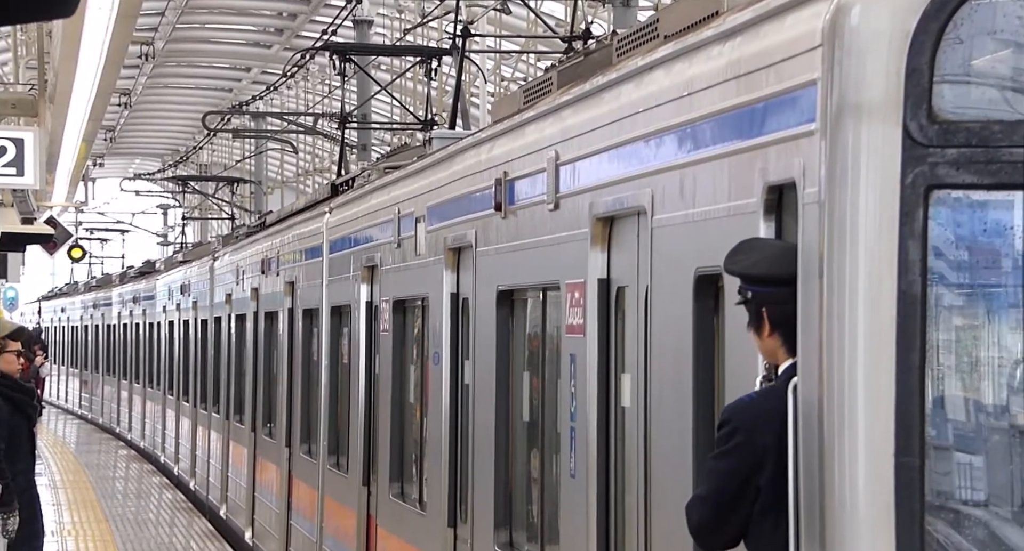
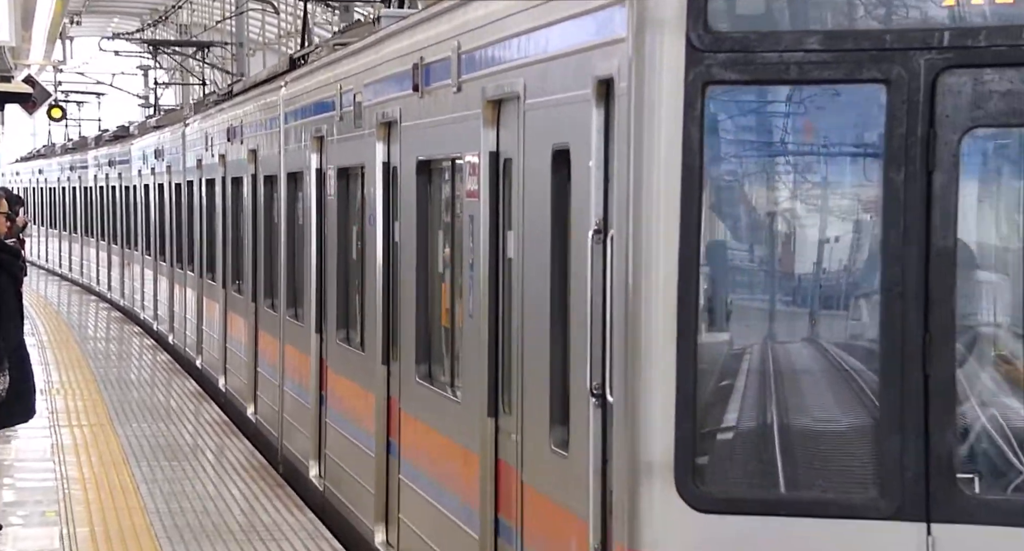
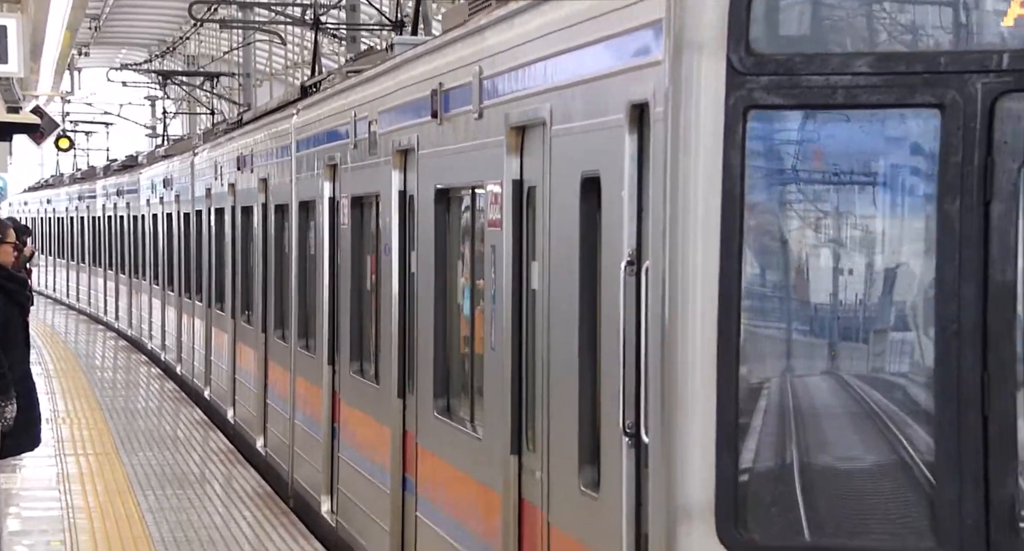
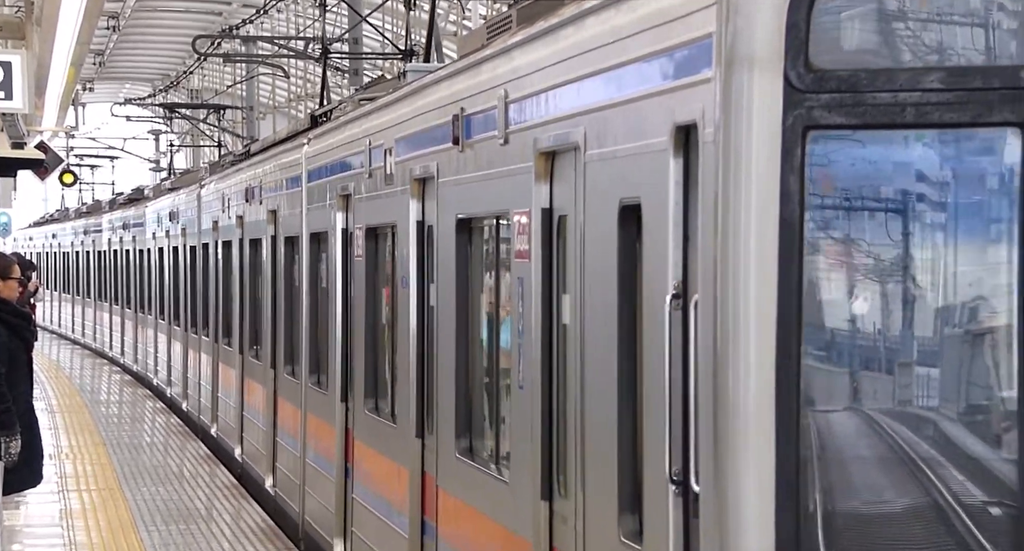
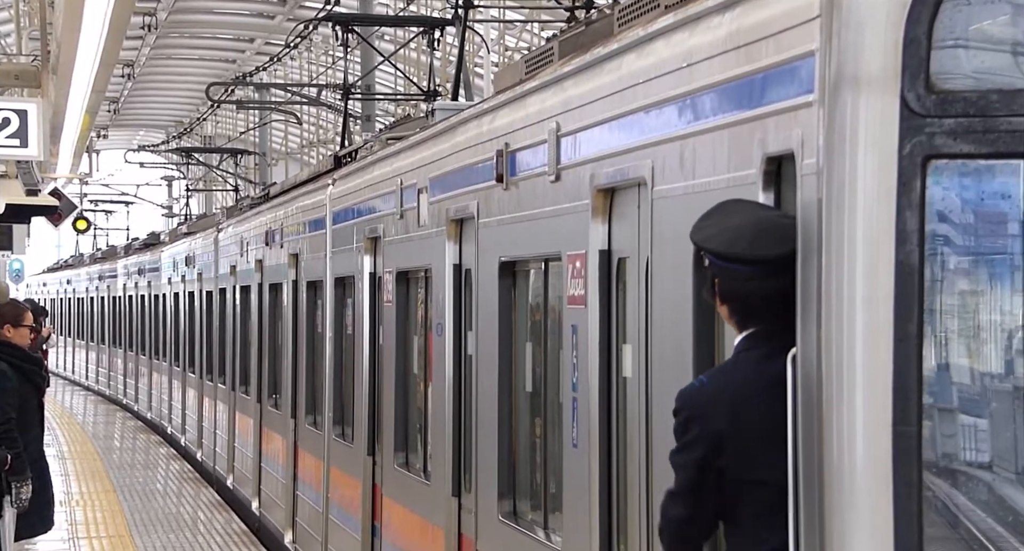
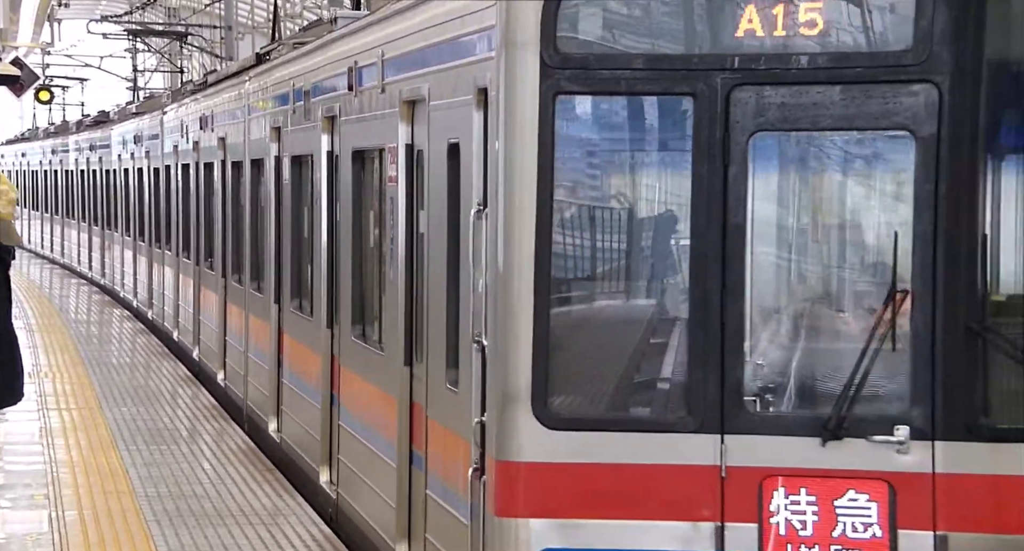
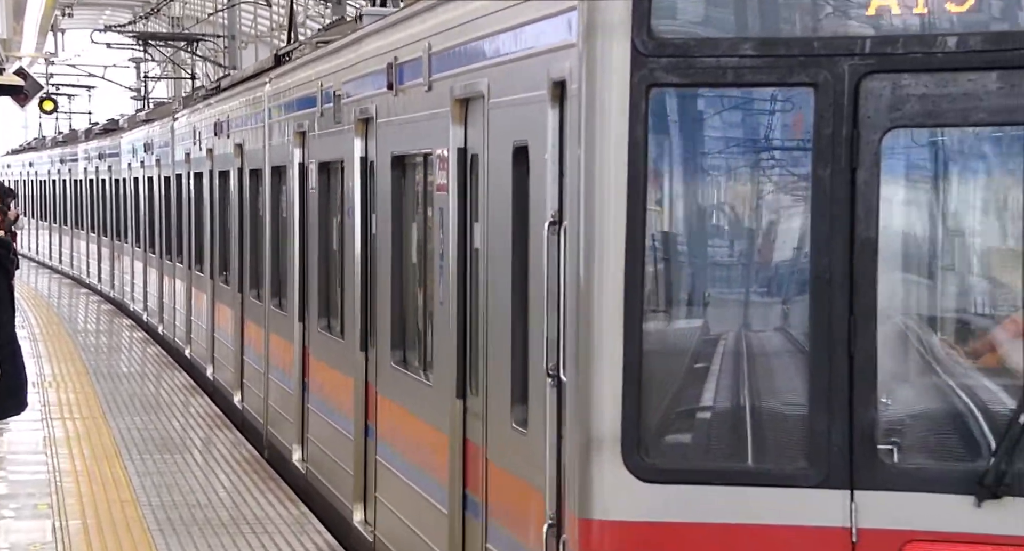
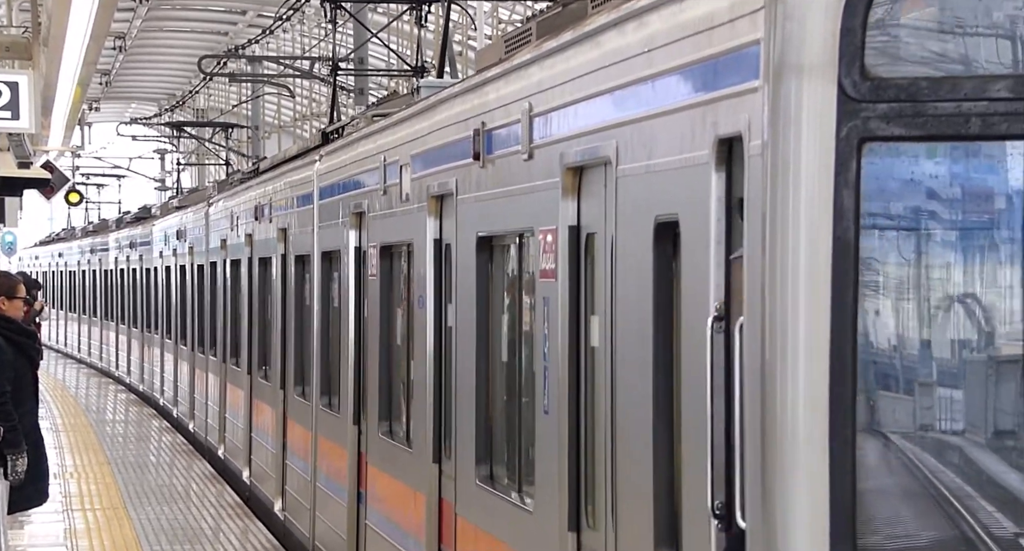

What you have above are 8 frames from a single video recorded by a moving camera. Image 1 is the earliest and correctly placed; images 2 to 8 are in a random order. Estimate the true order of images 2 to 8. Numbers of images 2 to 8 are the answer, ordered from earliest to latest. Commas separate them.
5, 8, 4, 3, 2, 7, 6
